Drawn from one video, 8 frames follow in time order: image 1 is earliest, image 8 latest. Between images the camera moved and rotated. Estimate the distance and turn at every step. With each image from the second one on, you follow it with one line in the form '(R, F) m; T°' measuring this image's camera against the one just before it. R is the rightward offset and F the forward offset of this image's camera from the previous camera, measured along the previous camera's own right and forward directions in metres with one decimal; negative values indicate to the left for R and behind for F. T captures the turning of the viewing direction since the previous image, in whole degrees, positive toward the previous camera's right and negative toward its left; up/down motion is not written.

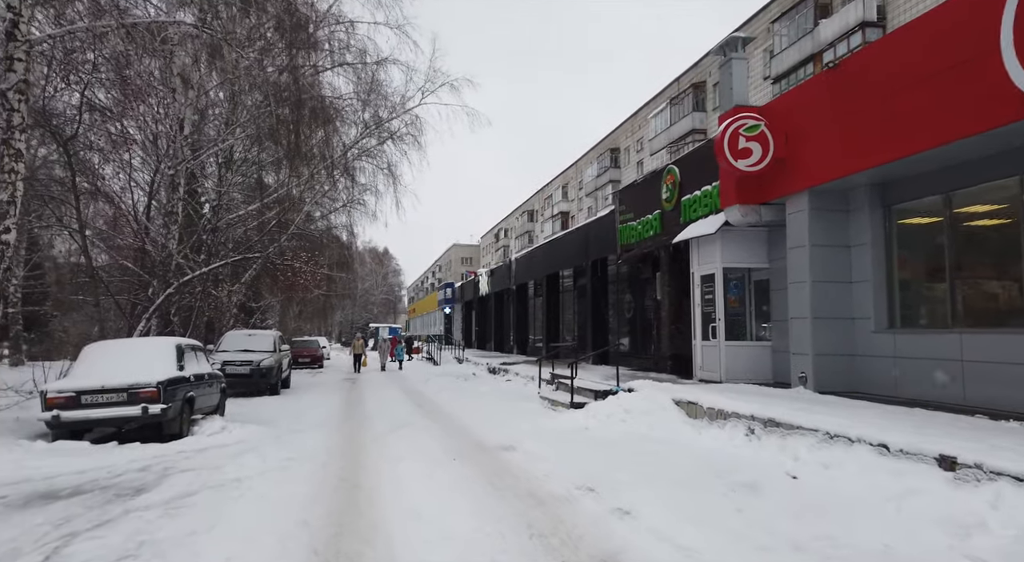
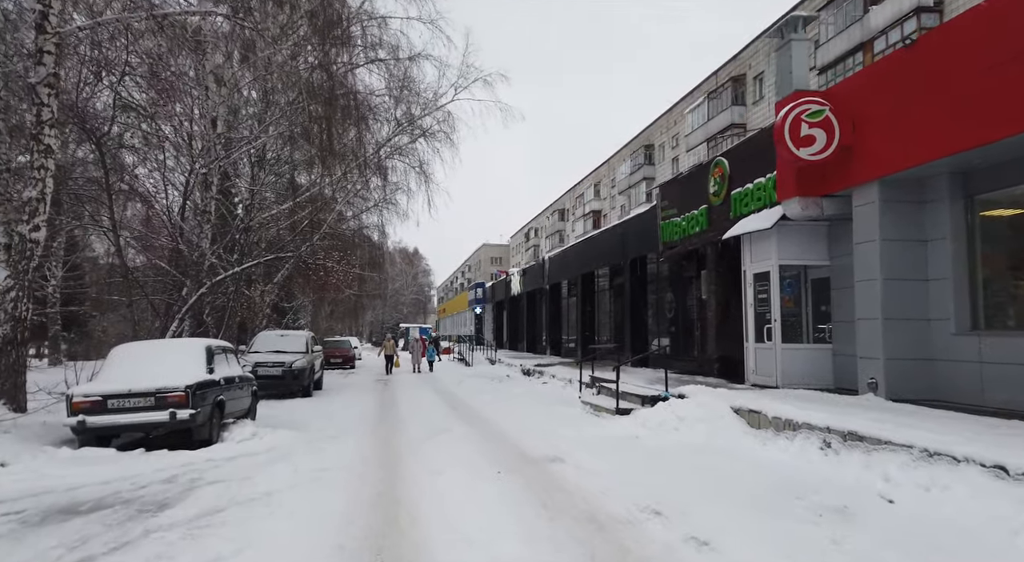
(-0.2, +0.5) m; -3°
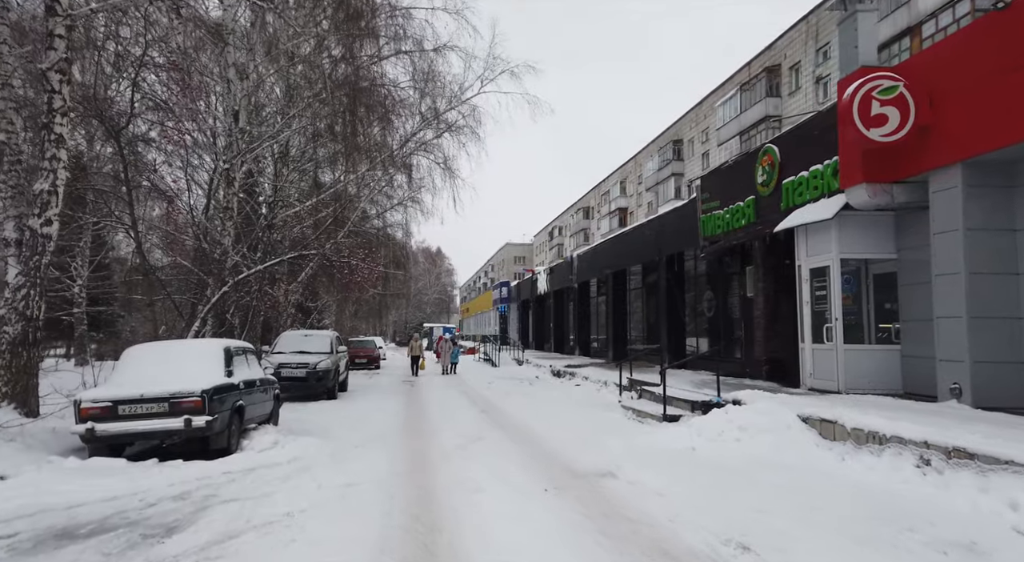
(-0.2, +0.6) m; -2°
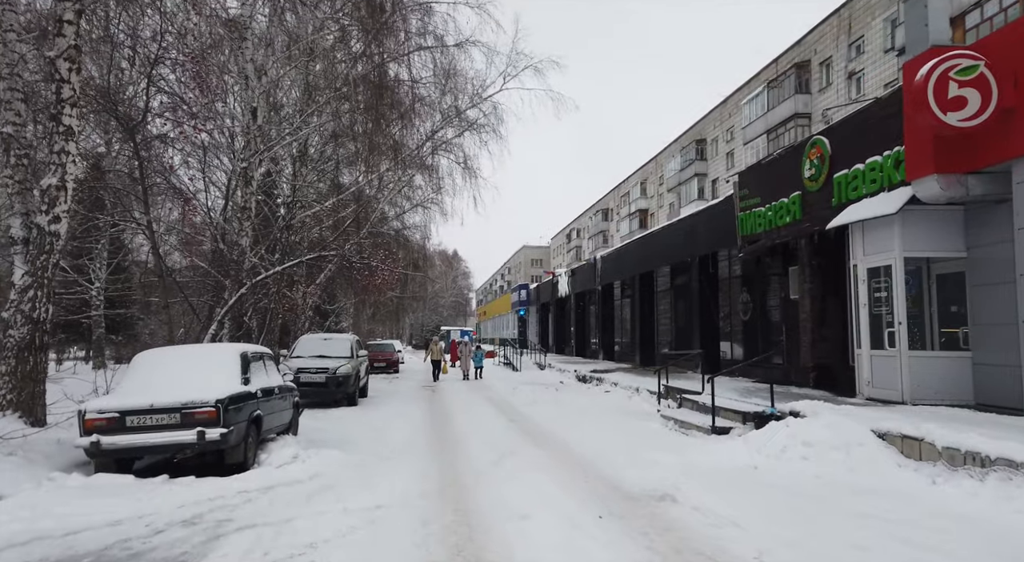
(-0.3, +0.5) m; -2°
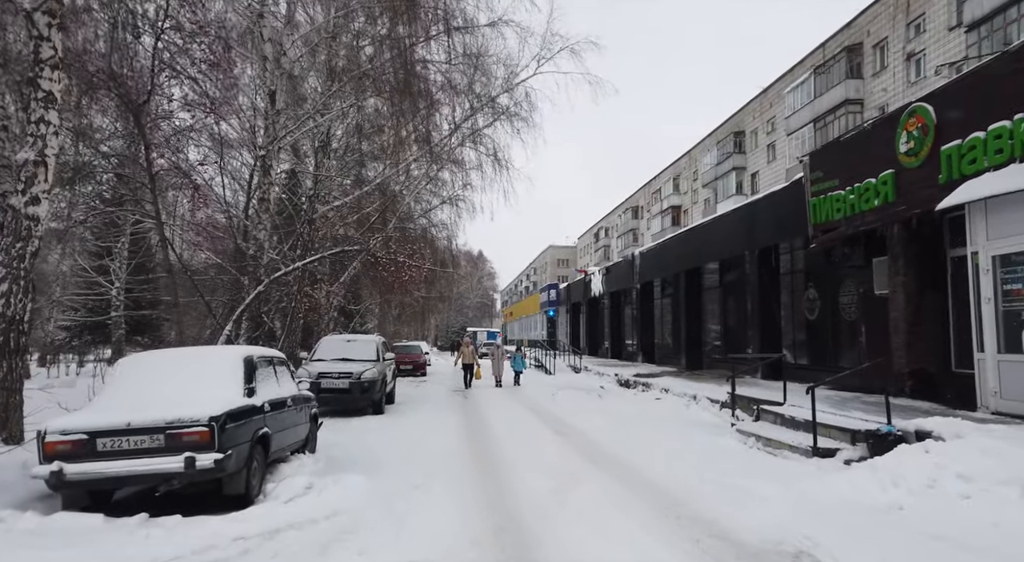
(-0.3, +1.2) m; -2°
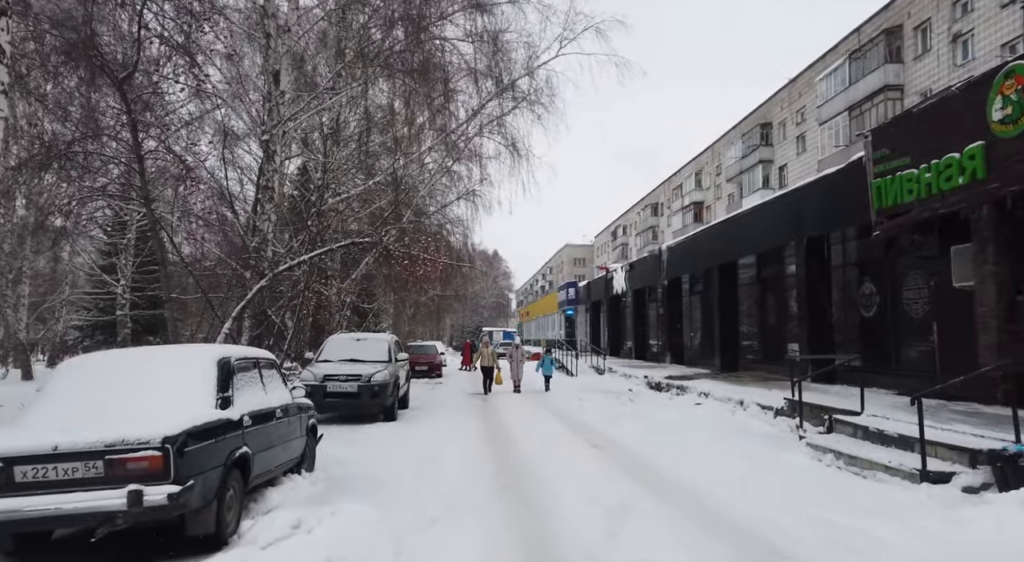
(-0.2, +1.0) m; -1°
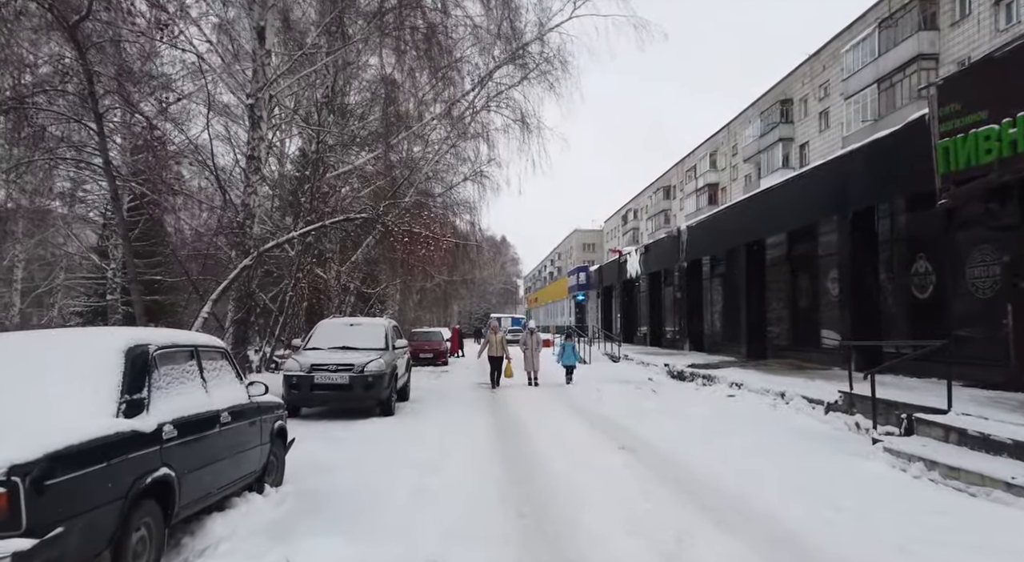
(-0.1, +1.1) m; -1°
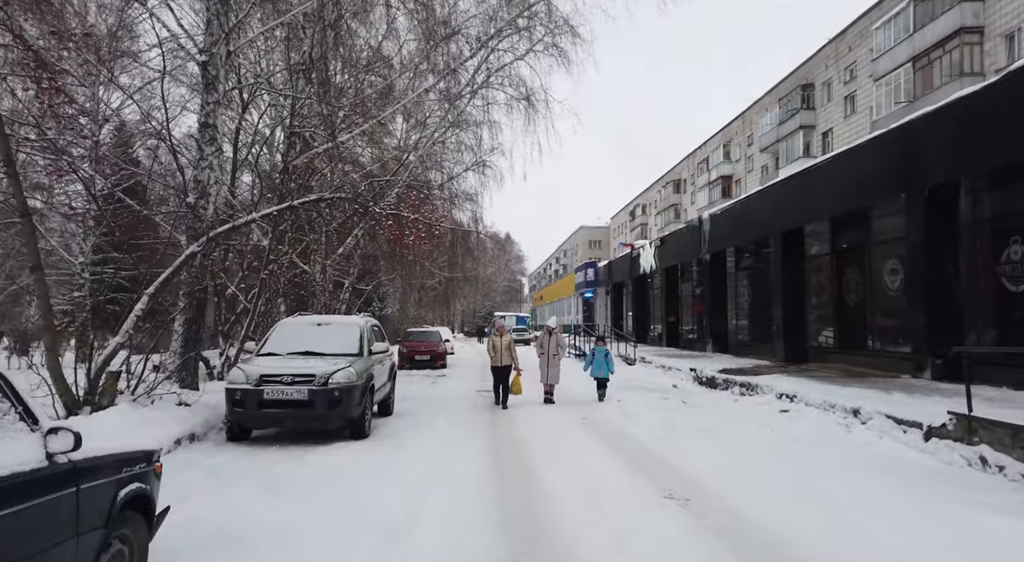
(0.0, +1.7) m; 0°
